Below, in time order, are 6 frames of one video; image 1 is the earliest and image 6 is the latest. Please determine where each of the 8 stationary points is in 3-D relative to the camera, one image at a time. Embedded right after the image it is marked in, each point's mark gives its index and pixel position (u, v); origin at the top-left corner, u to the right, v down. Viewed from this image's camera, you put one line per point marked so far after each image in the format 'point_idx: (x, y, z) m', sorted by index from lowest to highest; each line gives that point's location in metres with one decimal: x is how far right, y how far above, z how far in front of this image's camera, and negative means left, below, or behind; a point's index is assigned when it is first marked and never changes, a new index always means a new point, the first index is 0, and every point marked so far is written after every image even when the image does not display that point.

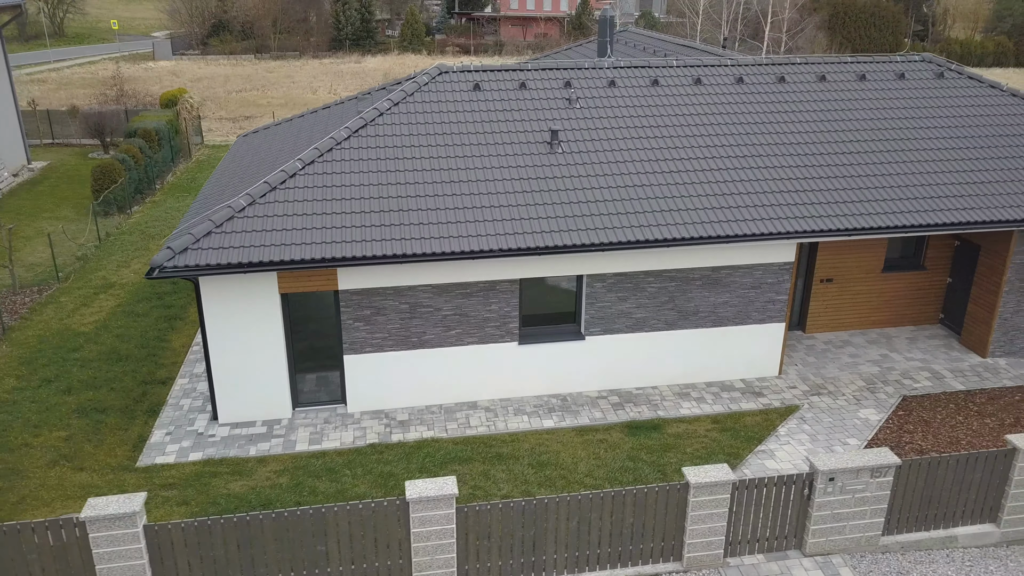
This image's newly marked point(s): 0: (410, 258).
0: (-1.3, +0.4, +9.9) m
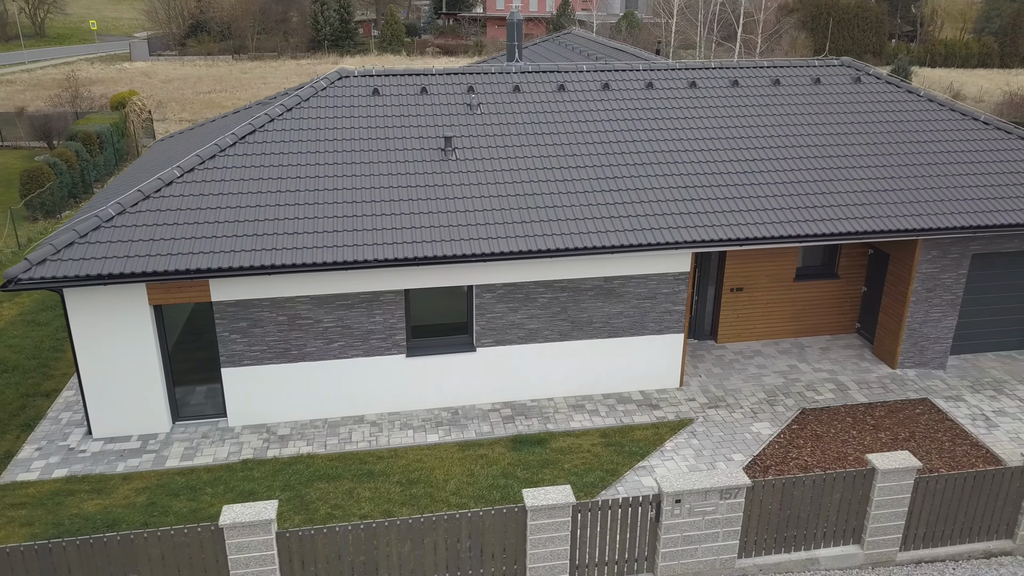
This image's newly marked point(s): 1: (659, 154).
0: (-2.8, +0.2, +9.6) m
1: (+2.1, +2.0, +12.1) m
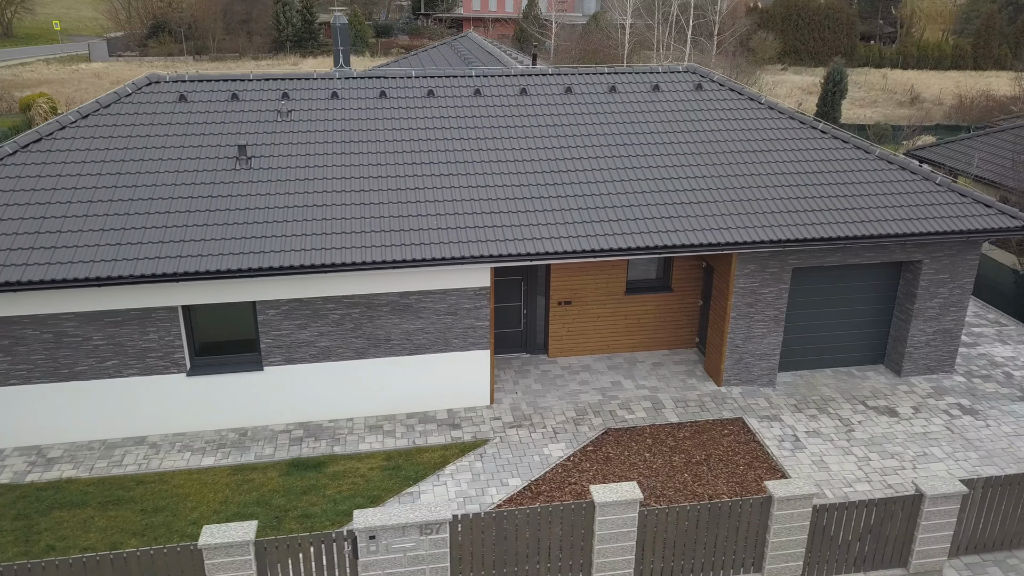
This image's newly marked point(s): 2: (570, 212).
0: (-5.5, 0.0, +9.2) m
1: (-0.6, +1.8, +11.7) m
2: (+0.8, +1.0, +11.1) m
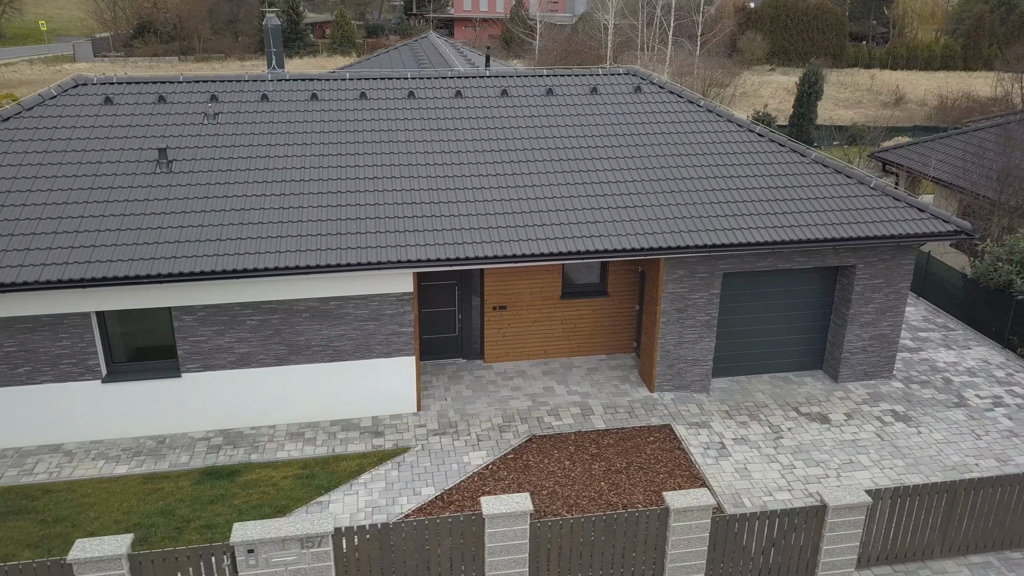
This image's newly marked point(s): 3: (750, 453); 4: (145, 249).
0: (-6.5, 0.0, +9.1) m
1: (-1.6, +1.7, +11.5) m
2: (-0.2, +1.0, +10.9) m
3: (+3.1, -2.1, +10.3) m
4: (-4.4, +0.5, +9.8) m
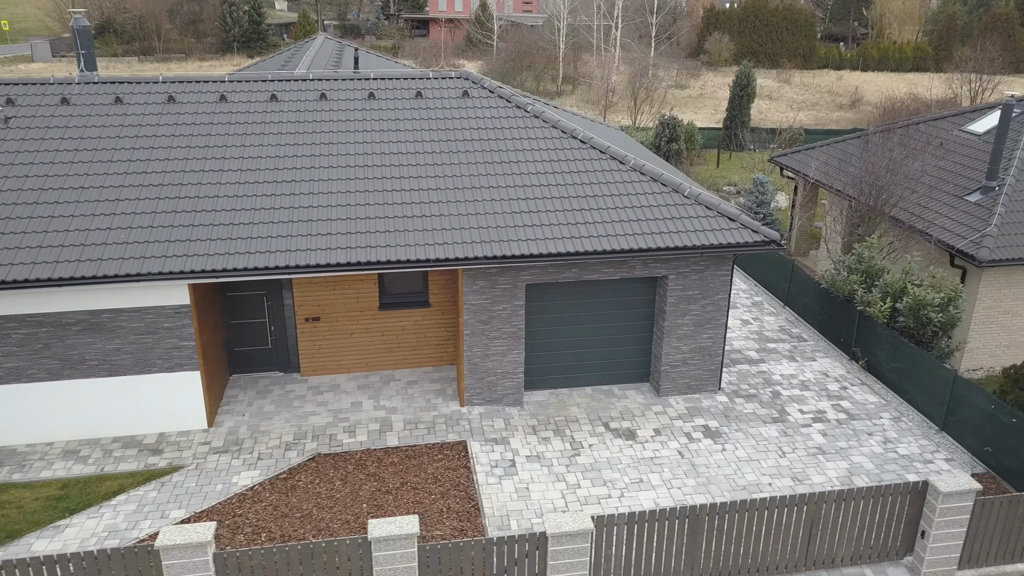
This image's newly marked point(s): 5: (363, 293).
0: (-9.2, -0.2, +8.7) m
1: (-4.4, +1.6, +11.1) m
2: (-3.0, +0.8, +10.5) m
3: (+0.3, -2.3, +10.0) m
4: (-7.1, +0.3, +9.4) m
5: (-2.2, -0.1, +11.7) m
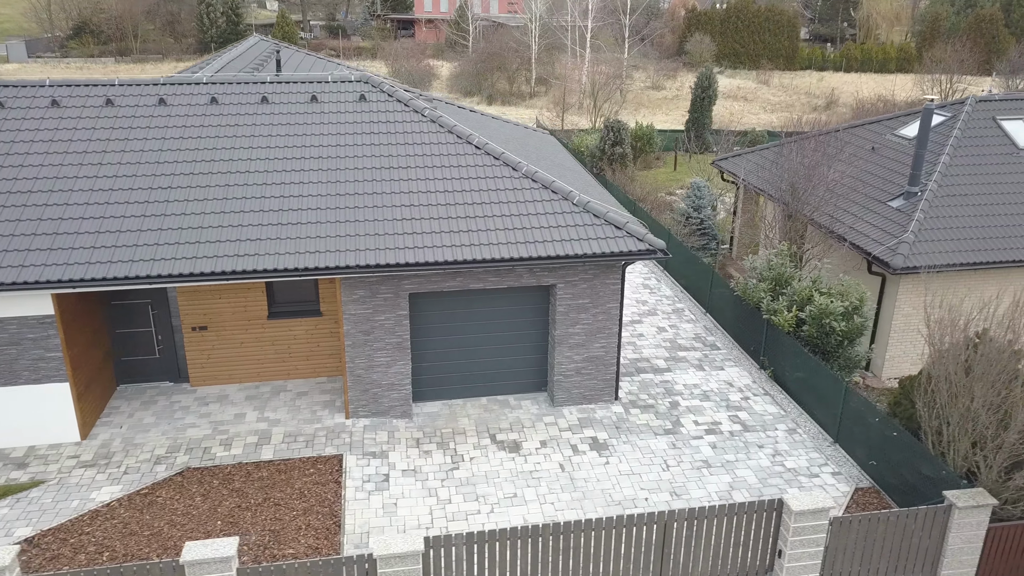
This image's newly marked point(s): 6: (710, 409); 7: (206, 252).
0: (-10.7, -0.3, +8.4) m
1: (-5.9, +1.5, +10.9) m
2: (-4.5, +0.7, +10.3) m
3: (-1.2, -2.4, +9.7) m
4: (-8.7, +0.2, +9.1) m
5: (-3.7, -0.2, +11.5) m
6: (+2.9, -1.7, +11.6) m
7: (-3.7, +0.4, +10.0) m
